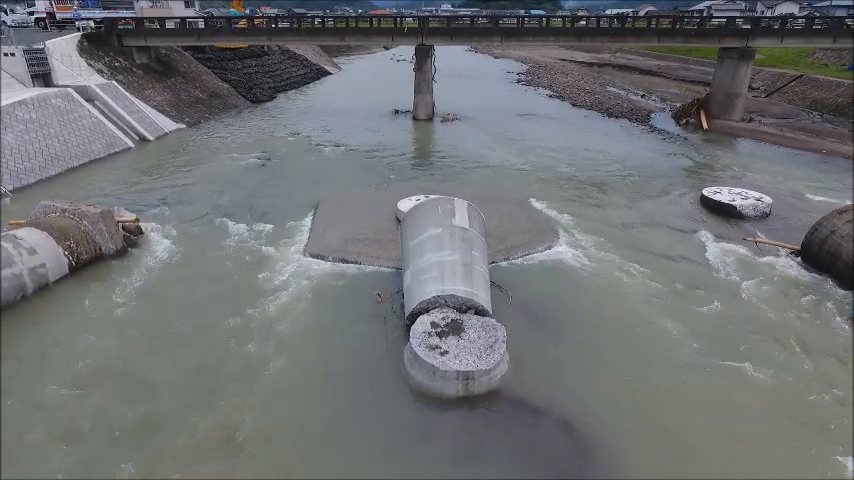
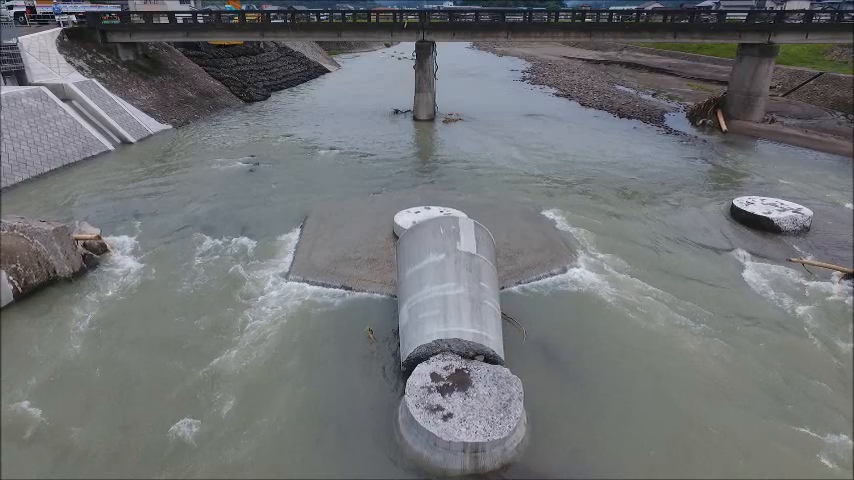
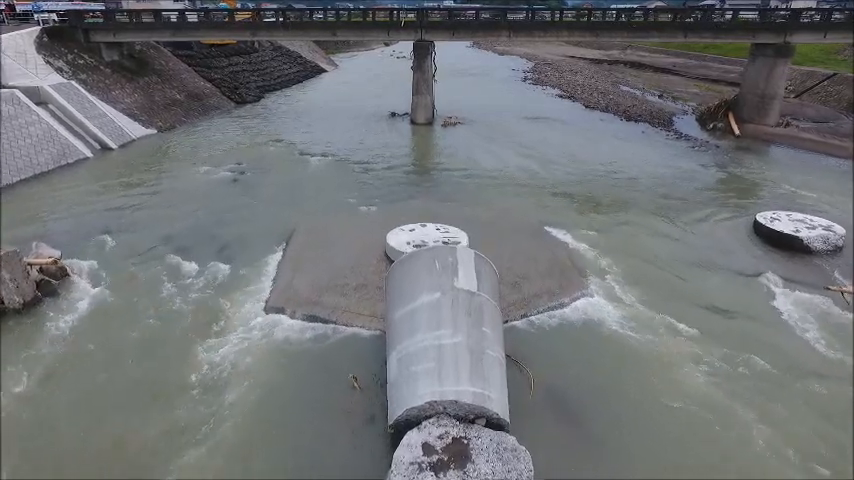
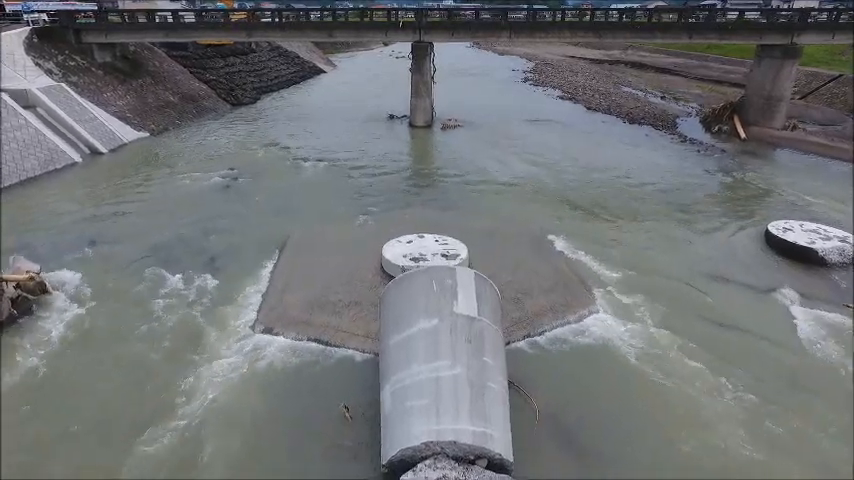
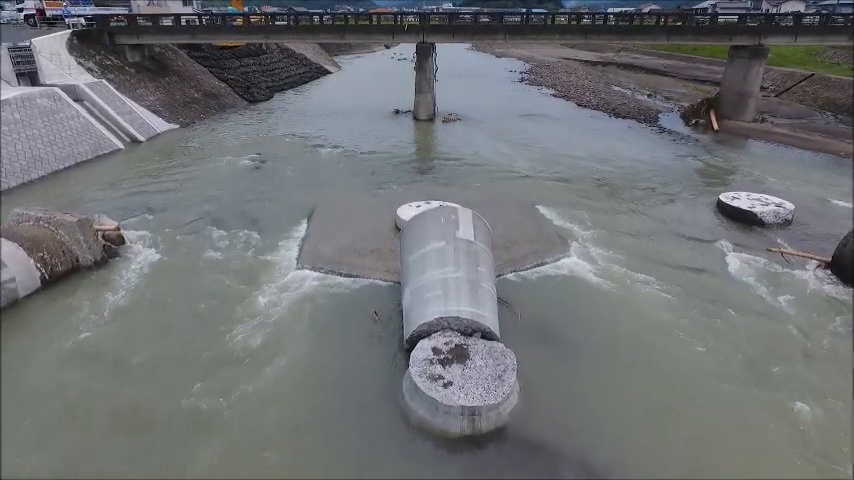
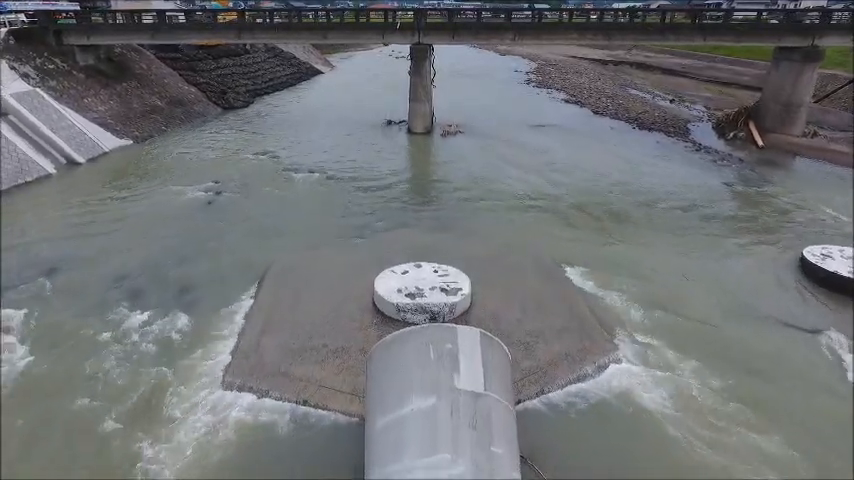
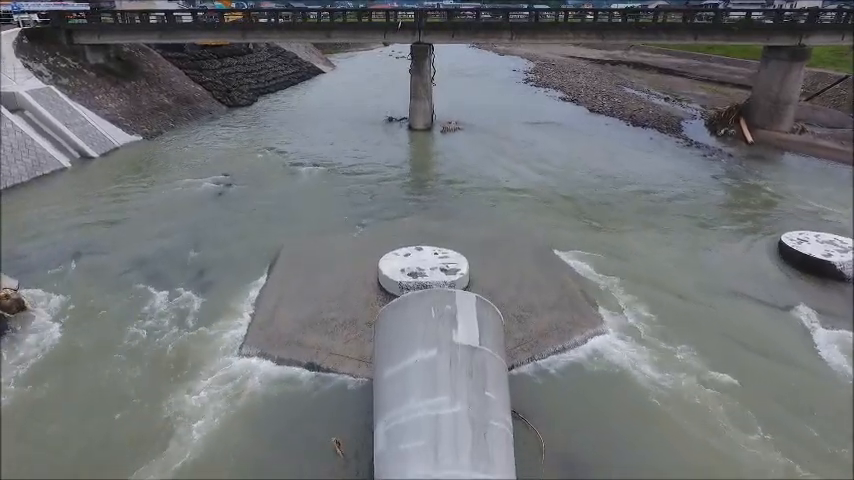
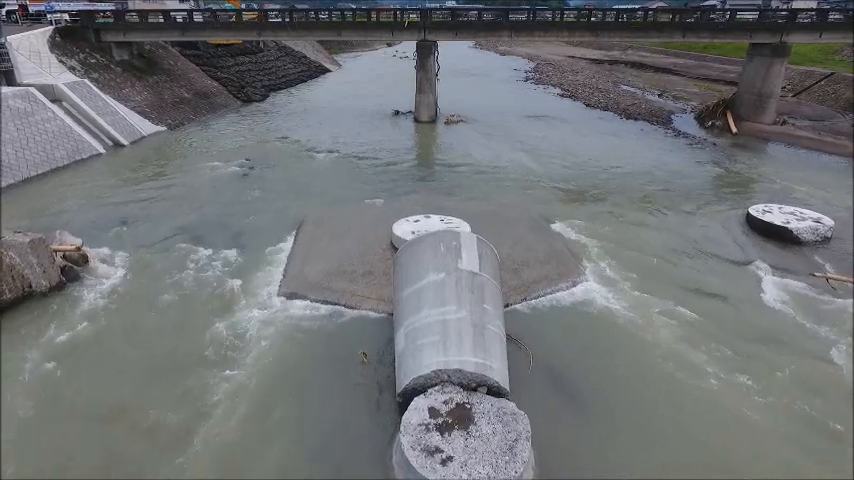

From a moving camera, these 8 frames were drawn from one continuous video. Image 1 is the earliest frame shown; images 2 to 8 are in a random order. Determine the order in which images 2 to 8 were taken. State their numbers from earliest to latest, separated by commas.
5, 2, 8, 3, 4, 7, 6
